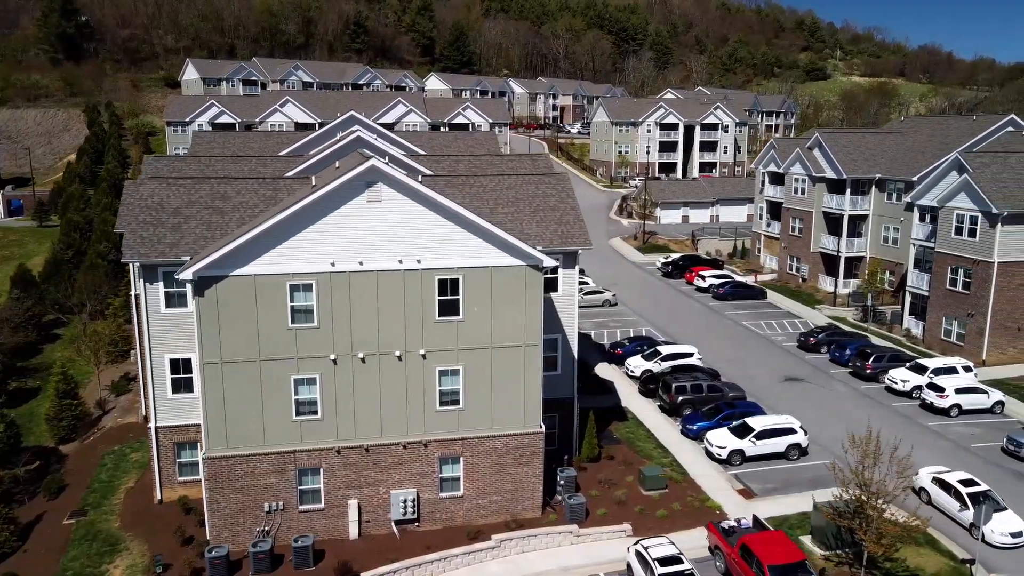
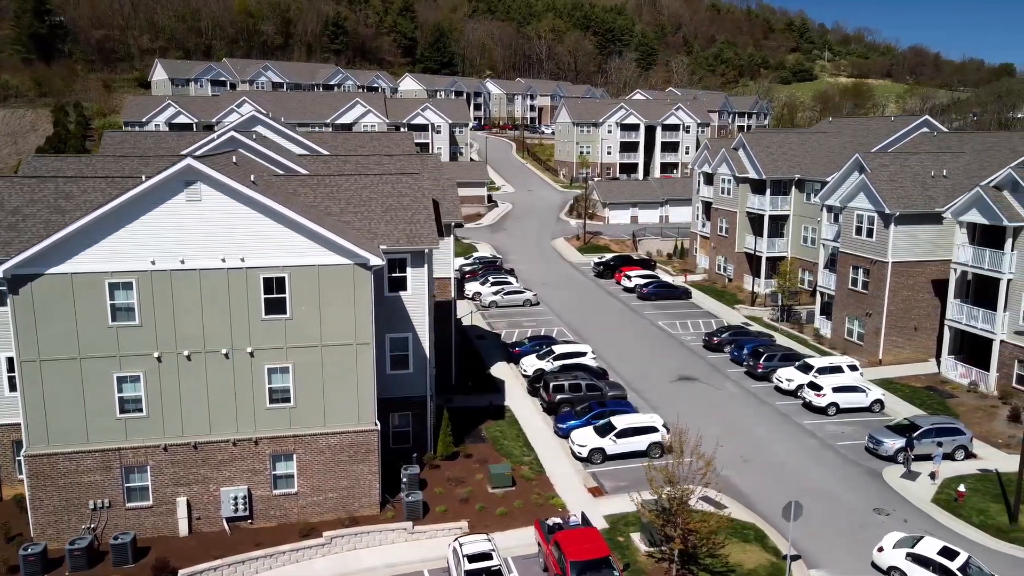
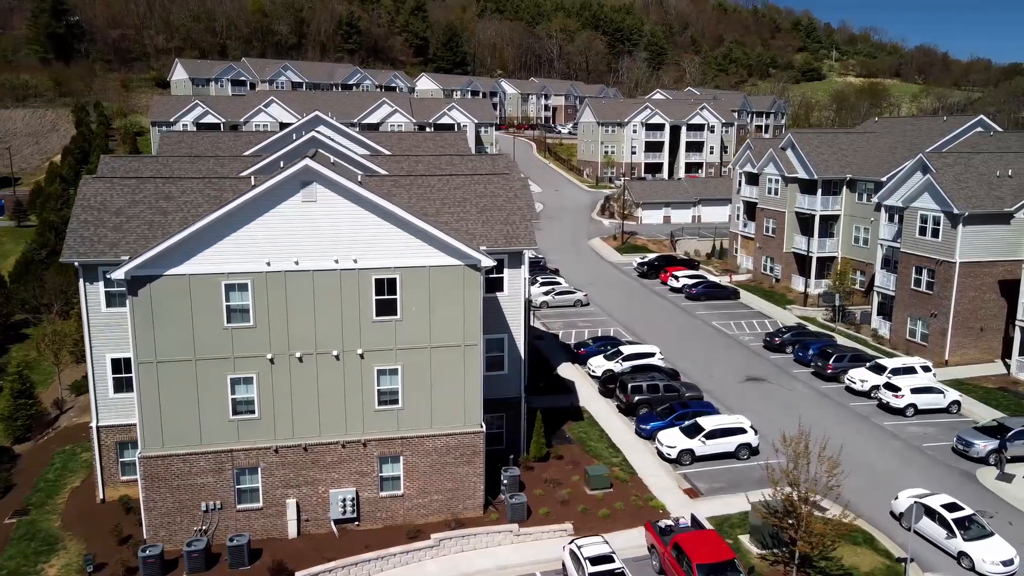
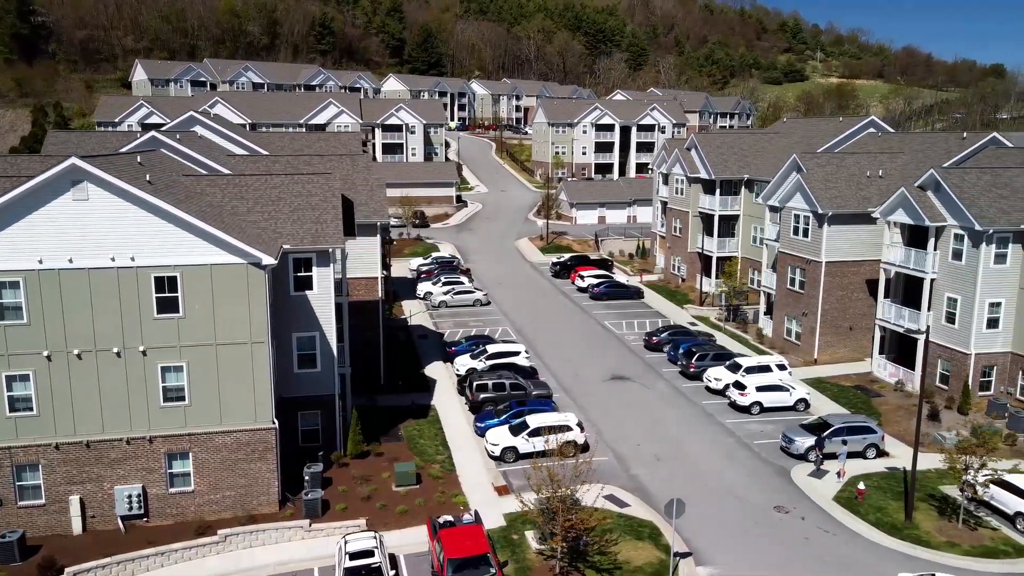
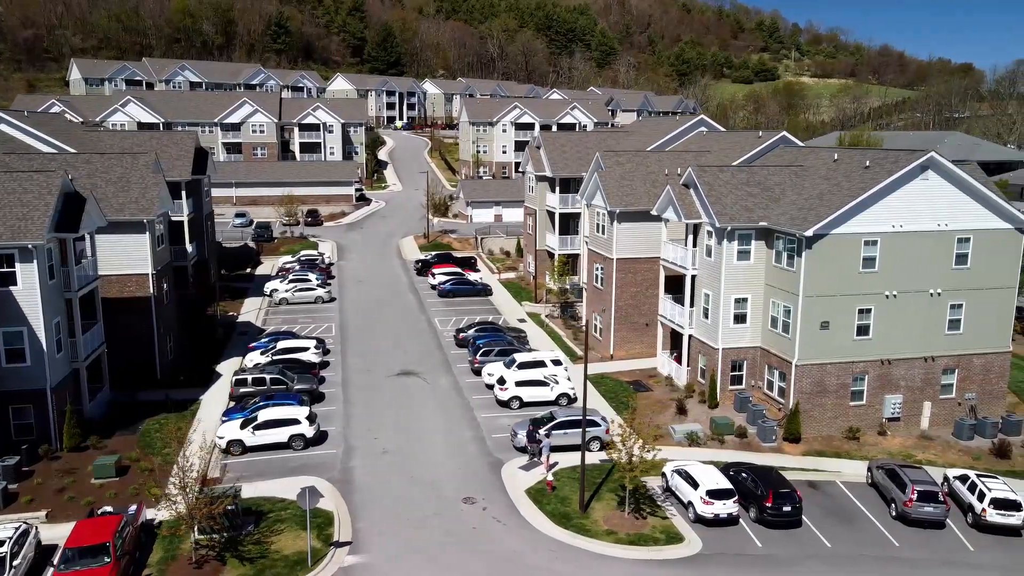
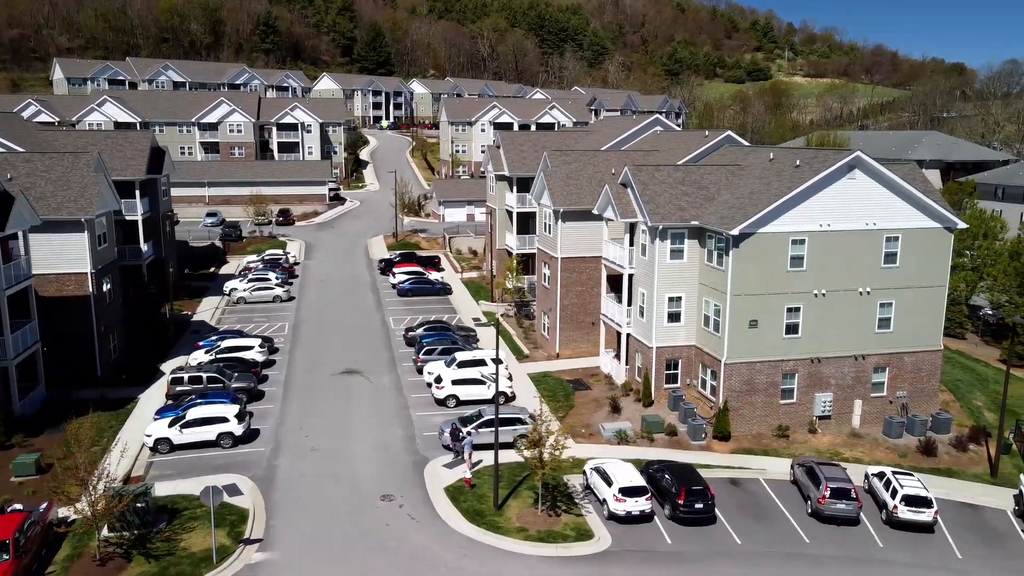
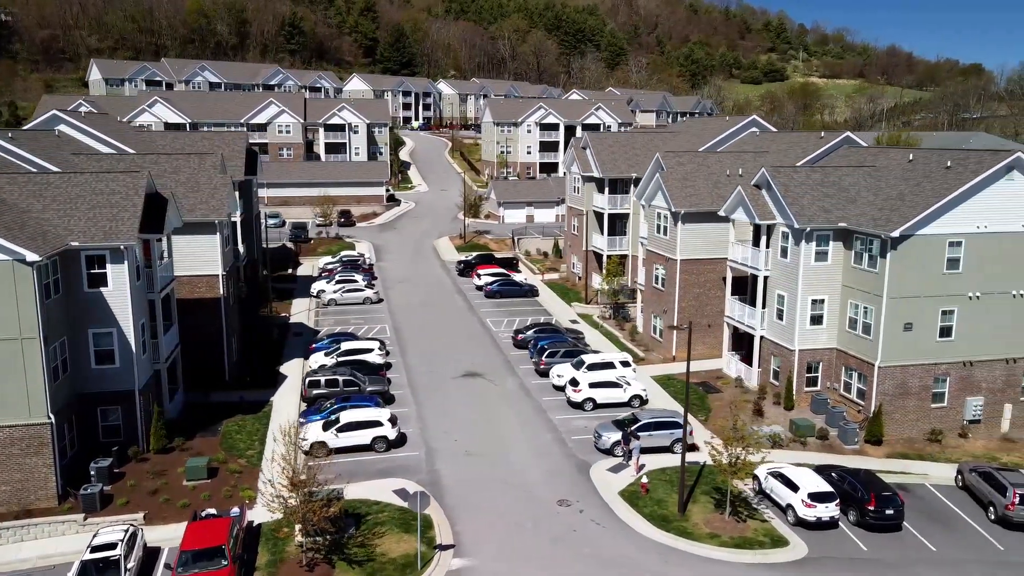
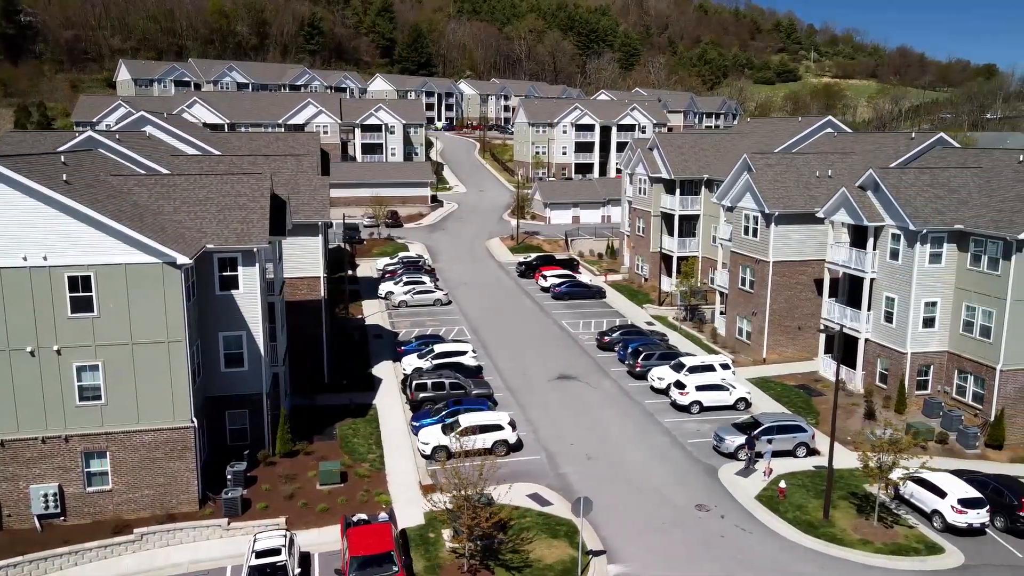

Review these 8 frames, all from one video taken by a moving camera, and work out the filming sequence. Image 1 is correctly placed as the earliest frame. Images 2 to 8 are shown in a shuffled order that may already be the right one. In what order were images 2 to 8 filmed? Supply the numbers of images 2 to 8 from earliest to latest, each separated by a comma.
3, 2, 4, 8, 7, 5, 6
